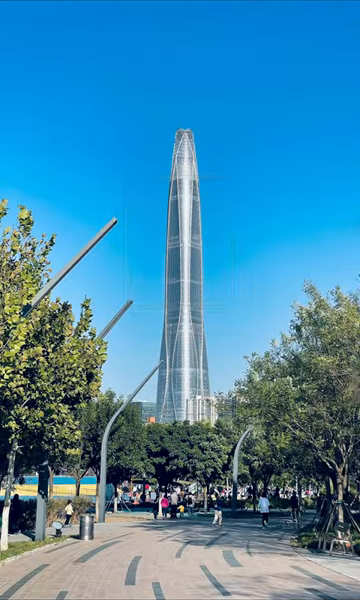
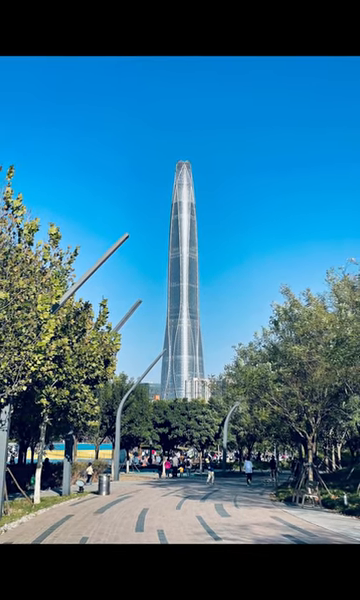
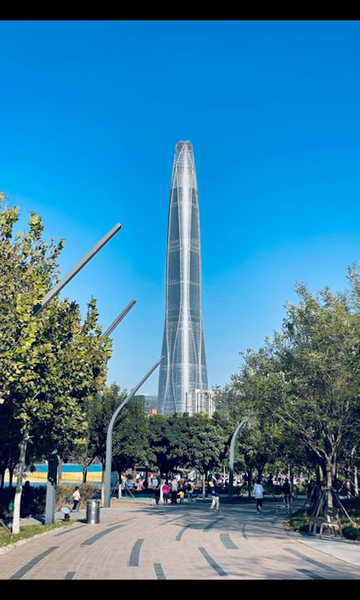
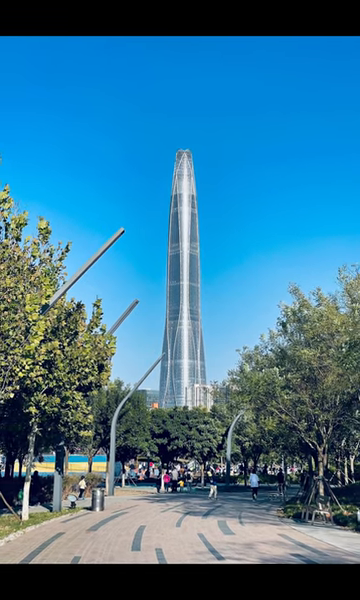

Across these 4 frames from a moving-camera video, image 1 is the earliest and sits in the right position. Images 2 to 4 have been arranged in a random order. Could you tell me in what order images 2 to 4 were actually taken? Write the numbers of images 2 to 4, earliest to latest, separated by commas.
3, 4, 2
